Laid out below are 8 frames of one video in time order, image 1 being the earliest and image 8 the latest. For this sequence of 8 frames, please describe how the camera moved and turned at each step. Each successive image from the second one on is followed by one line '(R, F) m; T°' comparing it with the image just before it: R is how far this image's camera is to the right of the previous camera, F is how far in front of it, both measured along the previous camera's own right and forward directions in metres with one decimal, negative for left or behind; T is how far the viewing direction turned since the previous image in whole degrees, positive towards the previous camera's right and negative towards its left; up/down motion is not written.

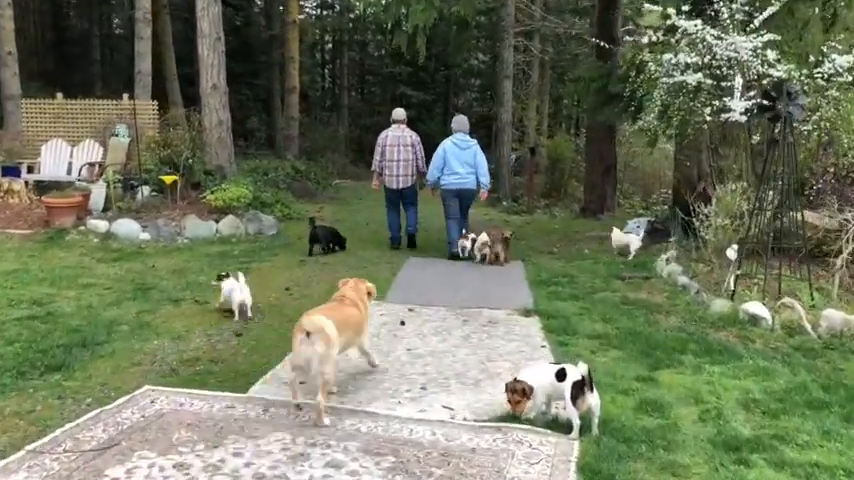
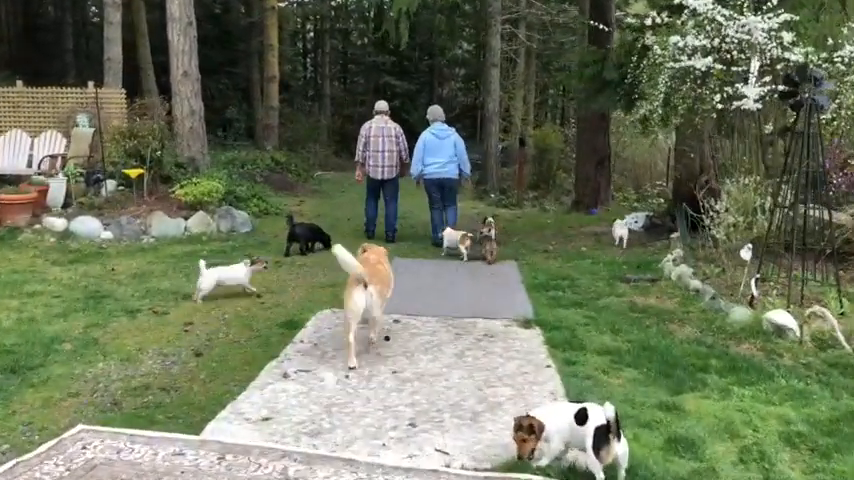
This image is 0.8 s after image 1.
(0.0, +0.7) m; +1°
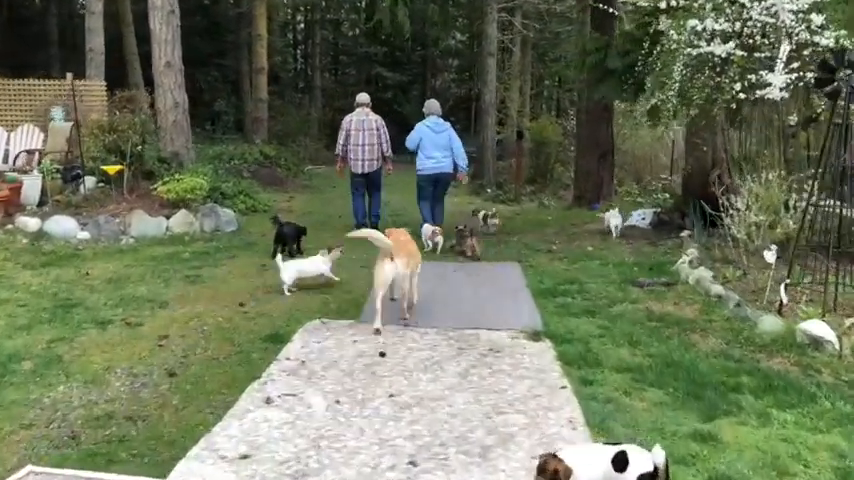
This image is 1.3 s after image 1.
(0.0, +0.5) m; +1°
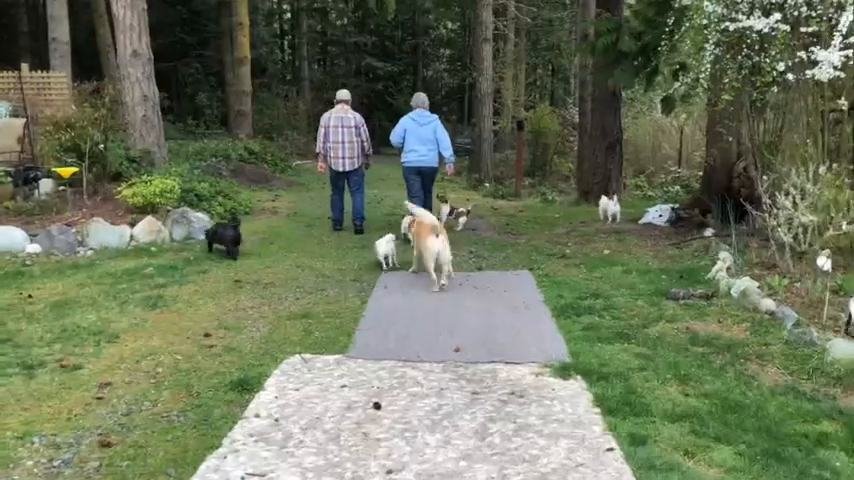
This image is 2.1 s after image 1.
(-0.1, +1.0) m; +1°
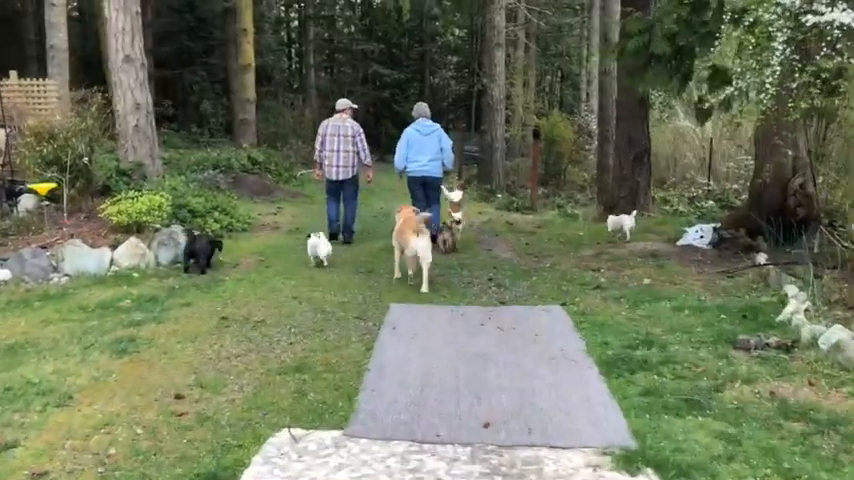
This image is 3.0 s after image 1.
(-0.1, +1.0) m; -1°
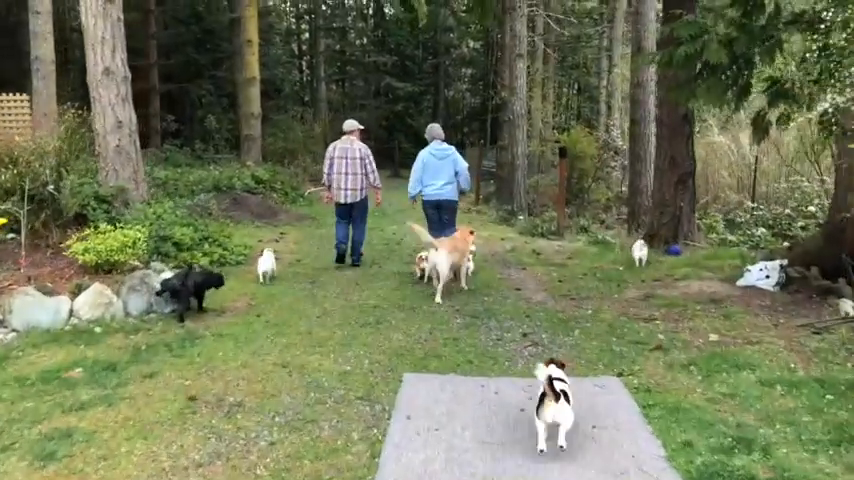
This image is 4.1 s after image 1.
(-0.1, +1.3) m; -1°
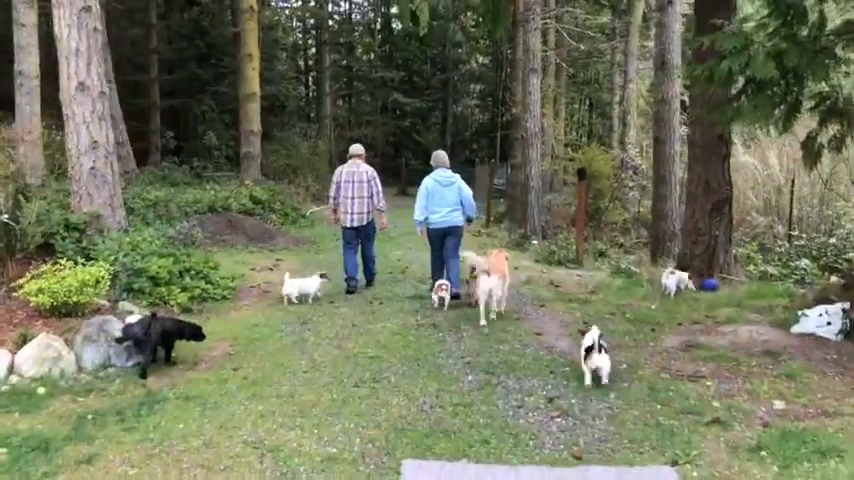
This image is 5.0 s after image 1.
(0.0, +1.0) m; -1°
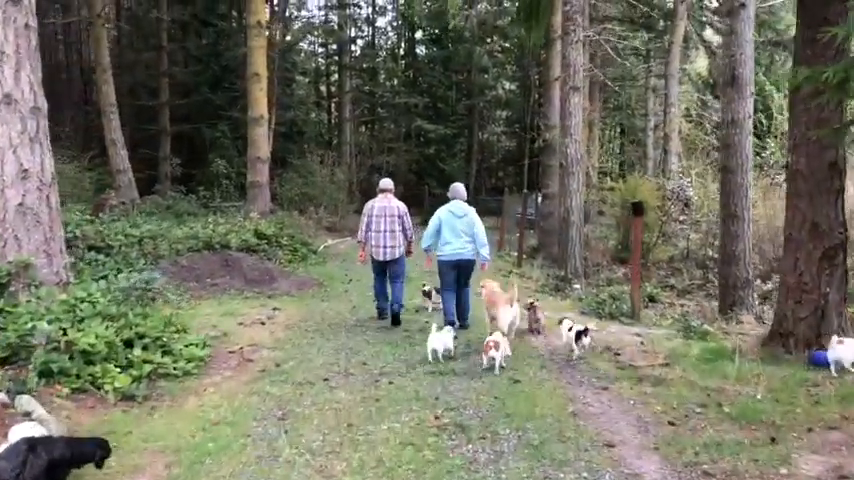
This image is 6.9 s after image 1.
(0.0, +2.1) m; -2°
